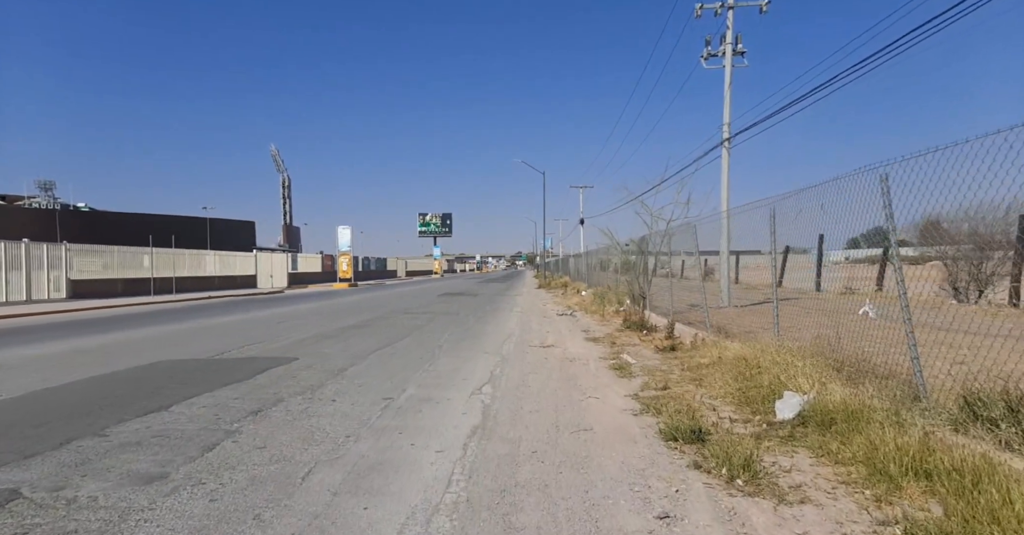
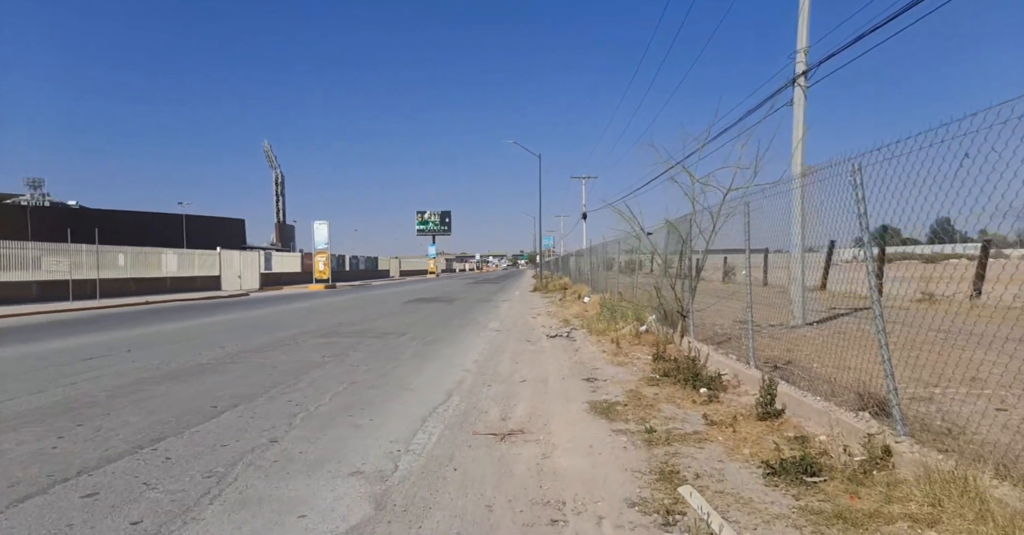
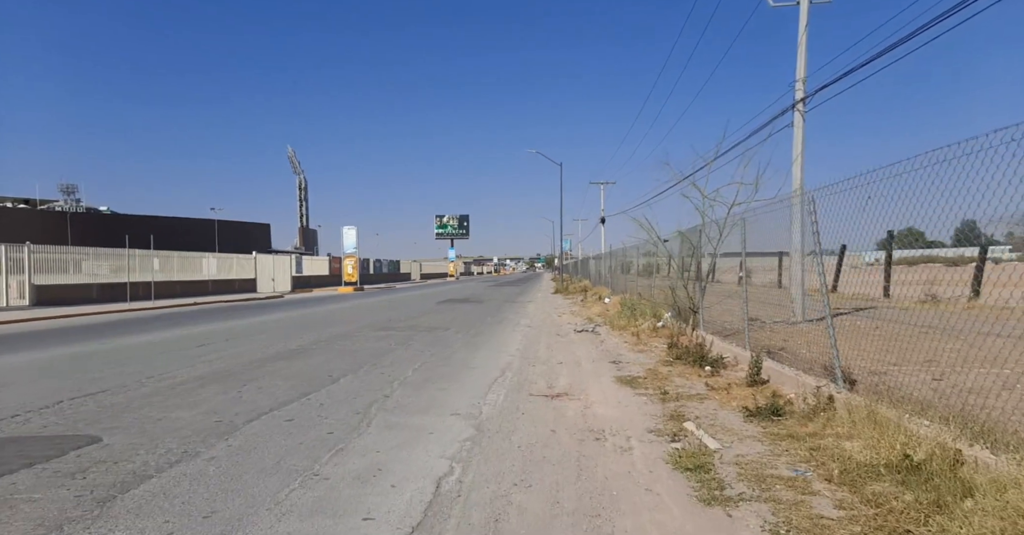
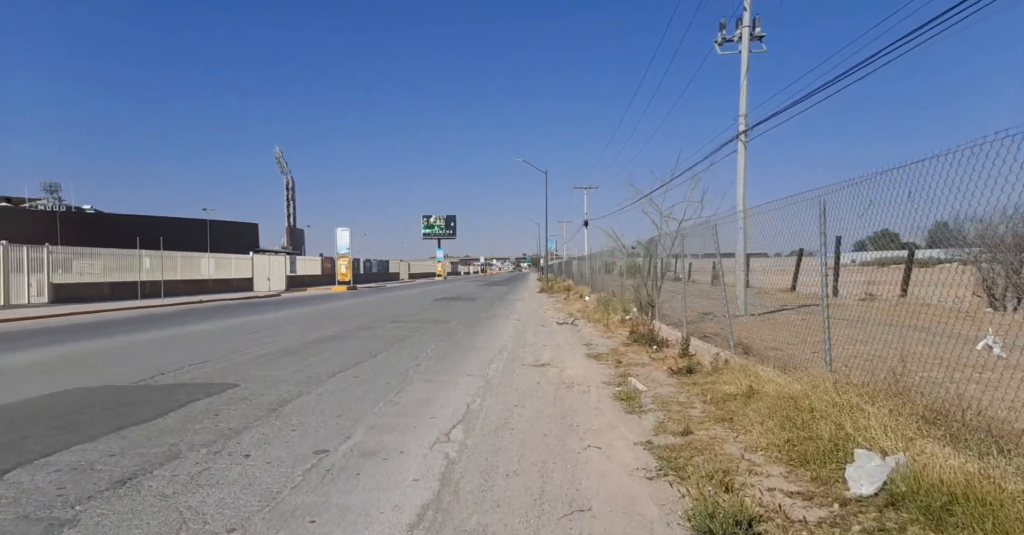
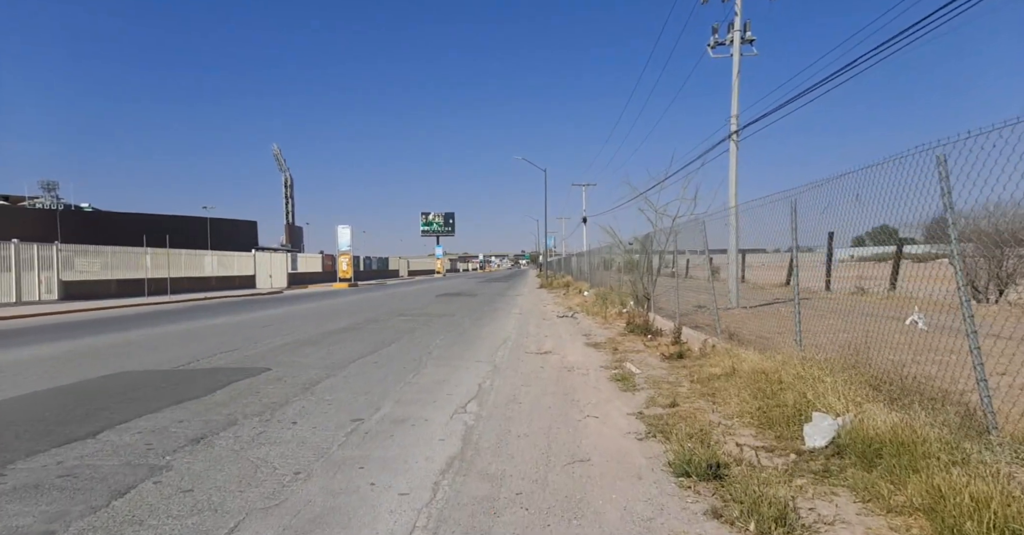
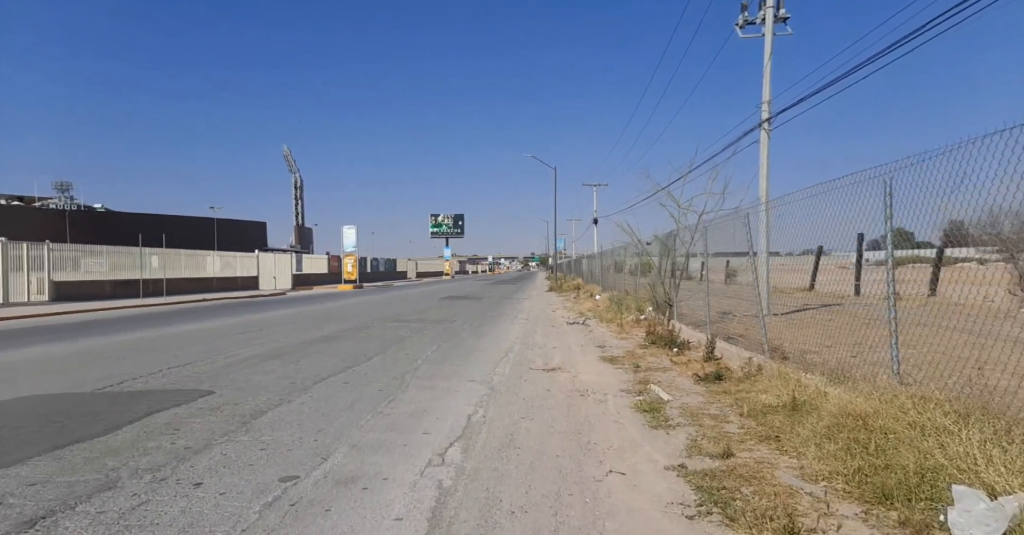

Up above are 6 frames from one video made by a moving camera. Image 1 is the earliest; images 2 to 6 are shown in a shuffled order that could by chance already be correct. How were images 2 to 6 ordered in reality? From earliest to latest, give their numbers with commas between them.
5, 4, 6, 3, 2
